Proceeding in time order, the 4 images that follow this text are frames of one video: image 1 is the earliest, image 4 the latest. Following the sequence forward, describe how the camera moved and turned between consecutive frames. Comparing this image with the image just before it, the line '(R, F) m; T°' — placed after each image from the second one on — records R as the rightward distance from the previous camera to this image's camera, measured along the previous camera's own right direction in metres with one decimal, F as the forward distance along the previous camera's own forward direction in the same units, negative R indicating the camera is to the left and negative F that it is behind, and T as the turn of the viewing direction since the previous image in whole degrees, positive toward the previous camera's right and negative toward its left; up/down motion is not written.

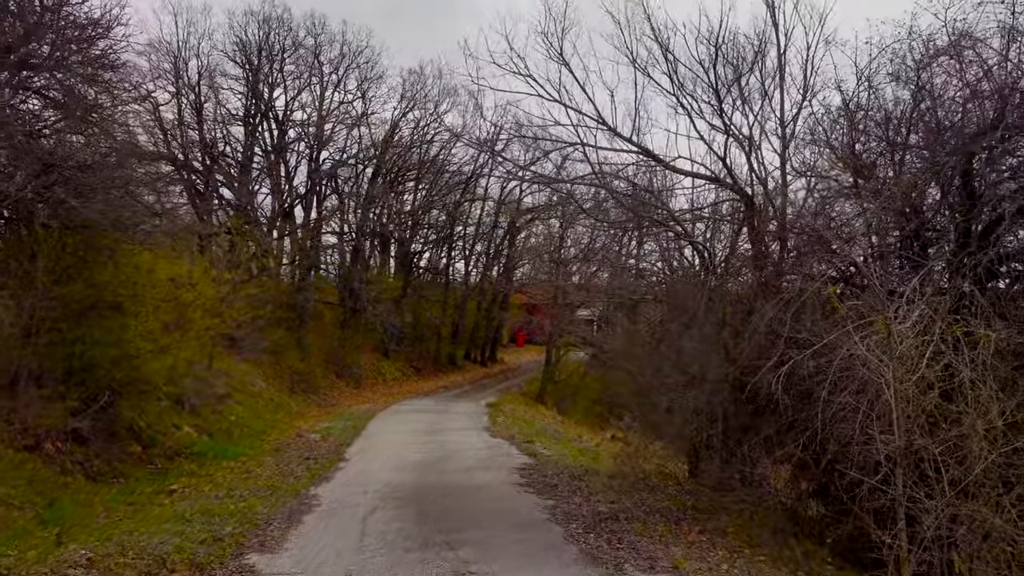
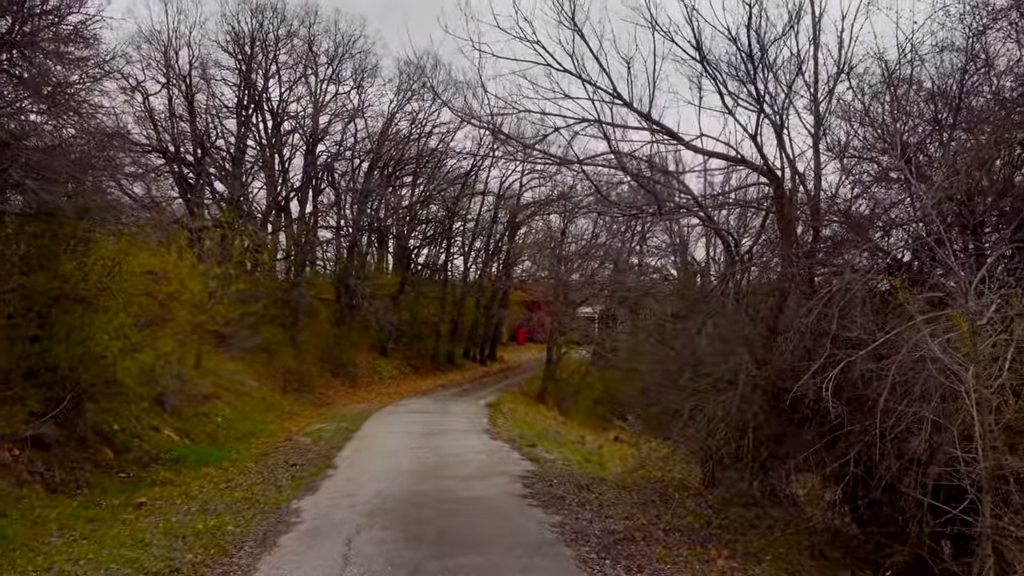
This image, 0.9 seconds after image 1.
(-0.1, +0.9) m; 0°
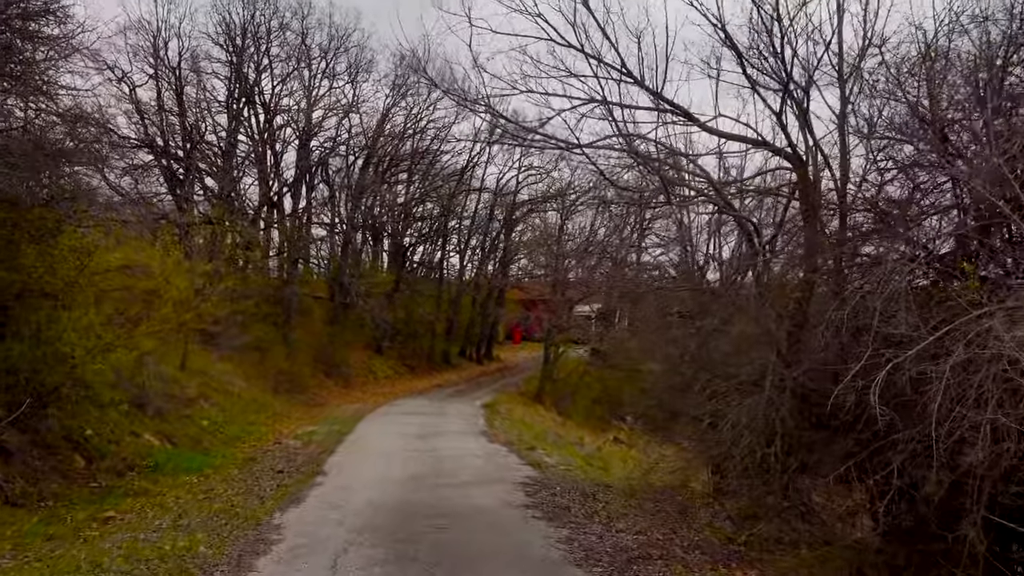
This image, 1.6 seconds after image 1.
(-0.1, +0.7) m; 0°
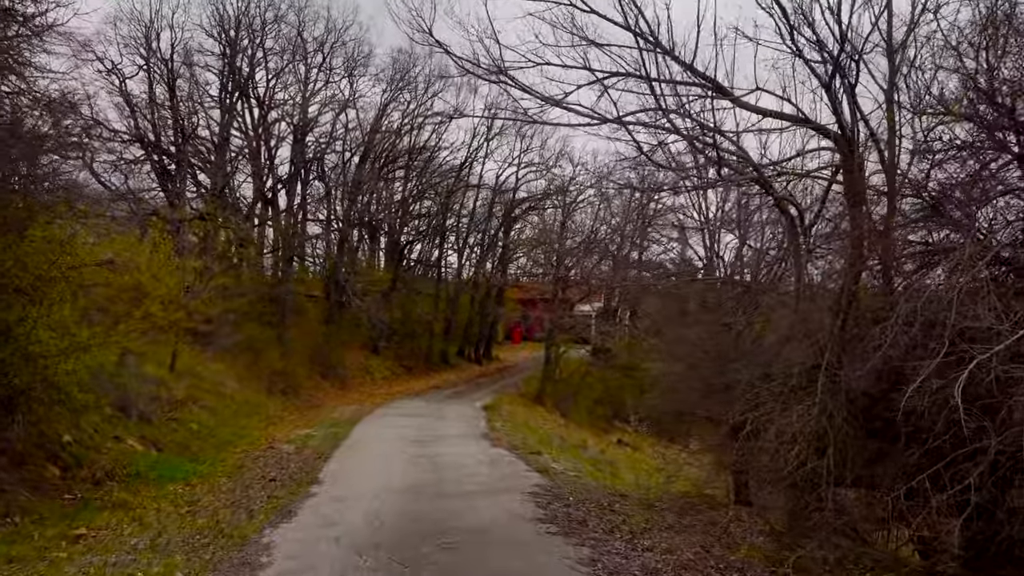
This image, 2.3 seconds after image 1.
(-0.2, +0.8) m; 0°
